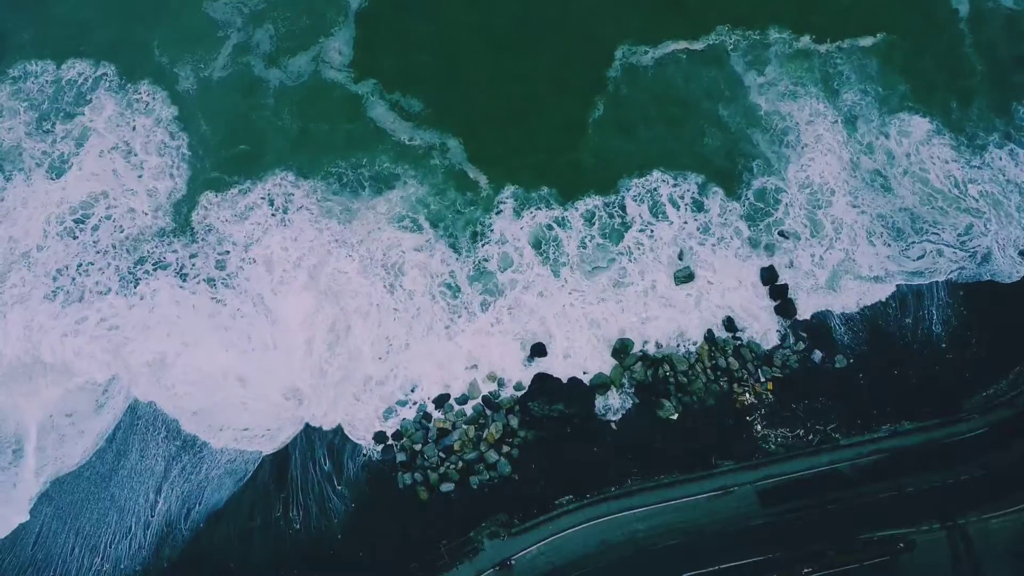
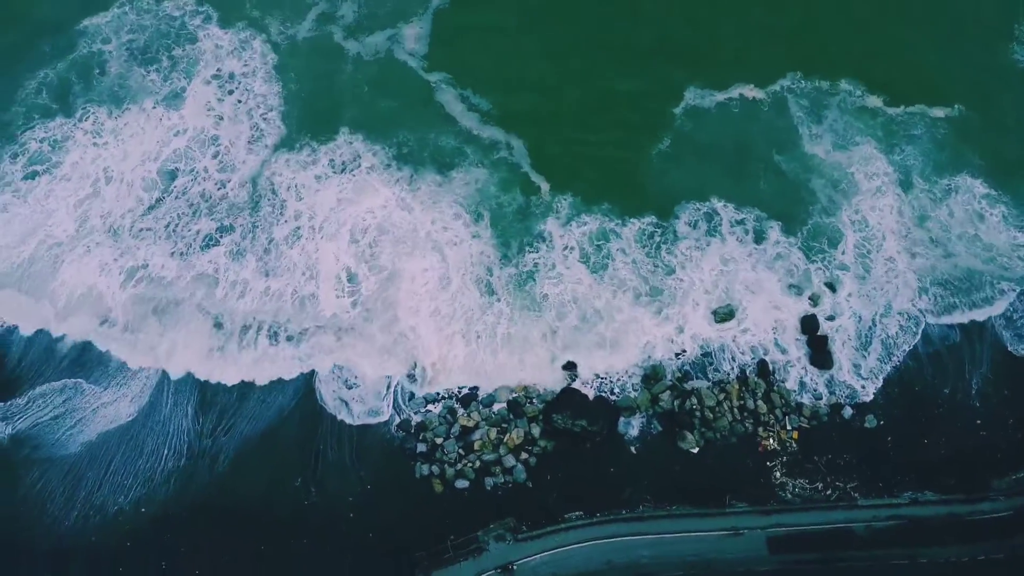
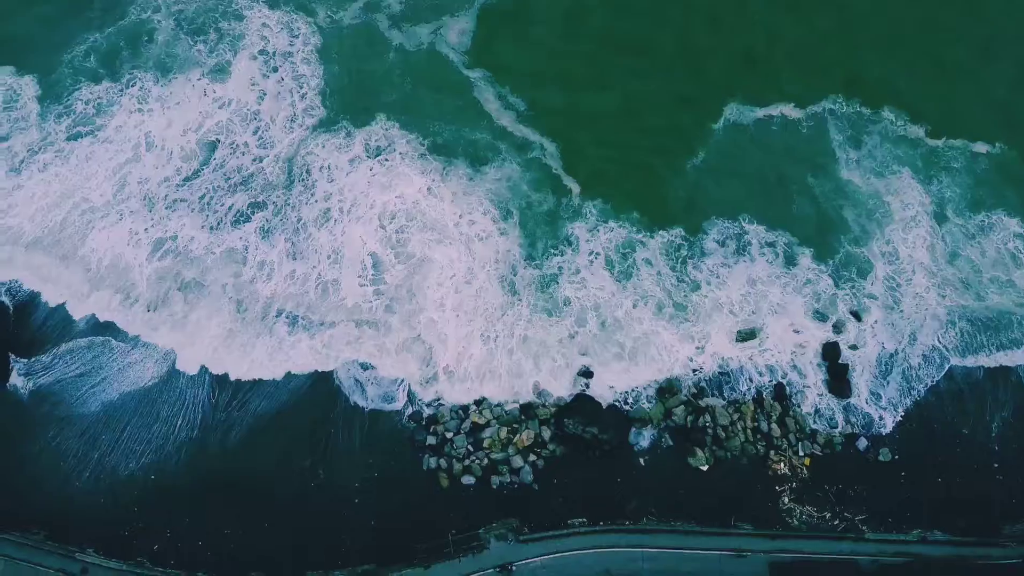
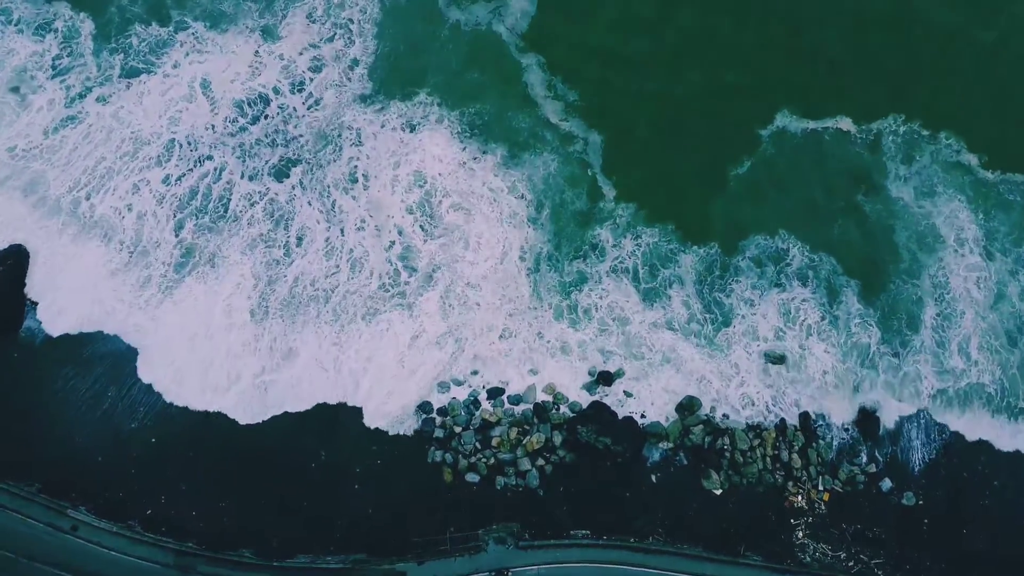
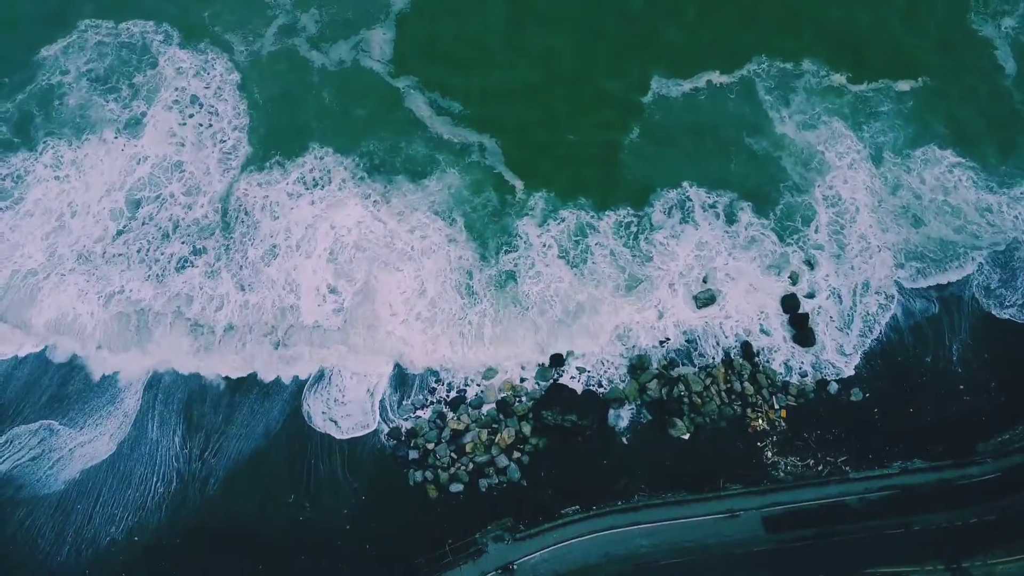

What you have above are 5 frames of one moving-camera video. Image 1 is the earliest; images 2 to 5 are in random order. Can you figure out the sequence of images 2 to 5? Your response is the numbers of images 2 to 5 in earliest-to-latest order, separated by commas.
5, 2, 3, 4
